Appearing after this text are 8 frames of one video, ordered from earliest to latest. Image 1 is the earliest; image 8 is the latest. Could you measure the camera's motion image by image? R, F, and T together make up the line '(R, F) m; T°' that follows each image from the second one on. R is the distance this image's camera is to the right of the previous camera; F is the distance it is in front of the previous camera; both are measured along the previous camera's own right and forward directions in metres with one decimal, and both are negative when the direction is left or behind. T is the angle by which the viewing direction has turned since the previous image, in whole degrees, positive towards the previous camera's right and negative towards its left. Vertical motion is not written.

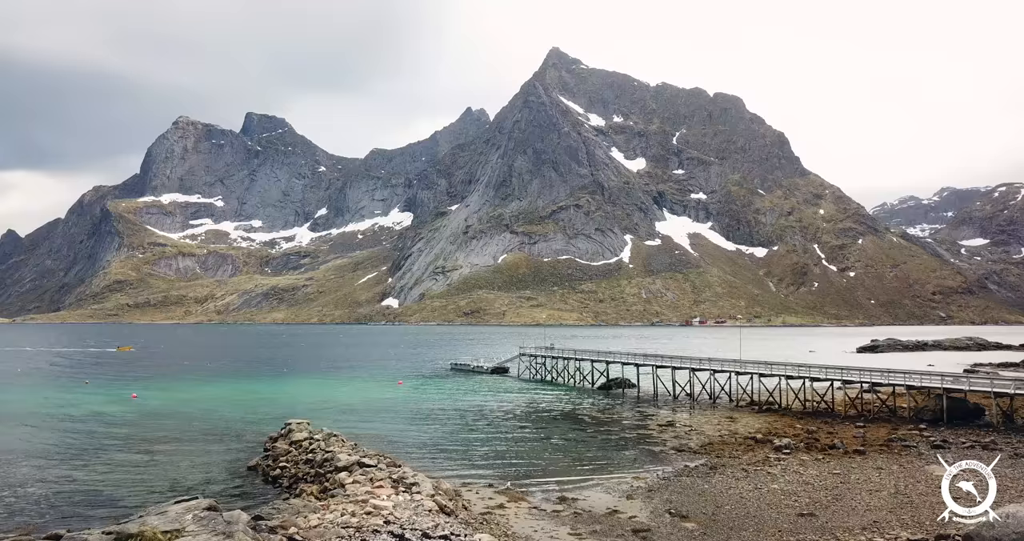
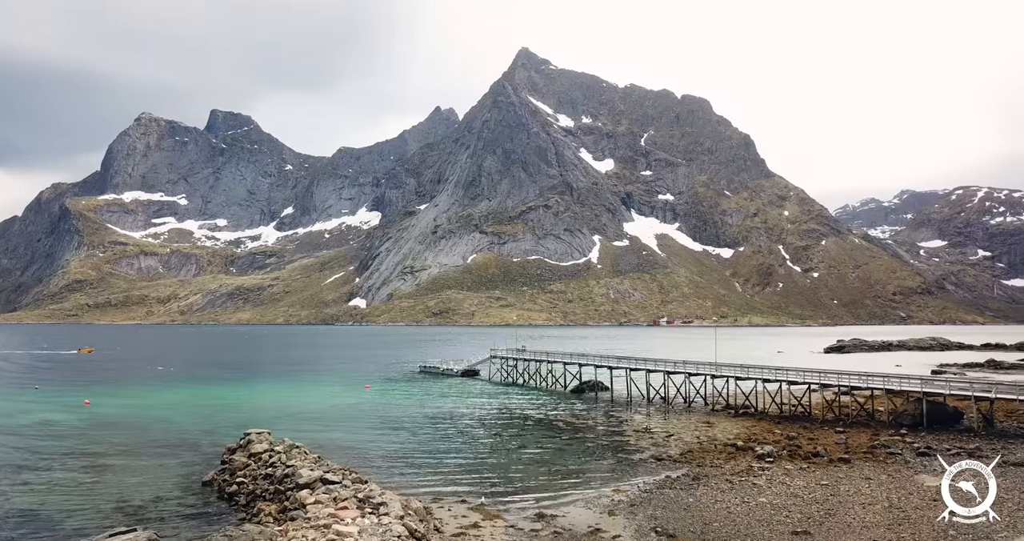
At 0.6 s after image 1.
(-0.2, +1.7) m; +2°
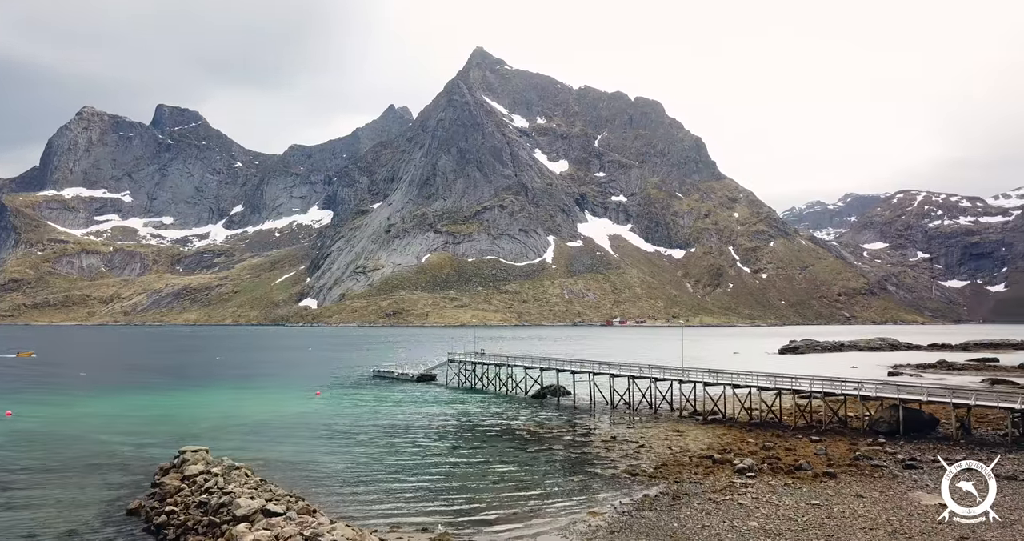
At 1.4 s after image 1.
(-0.5, +2.8) m; +3°
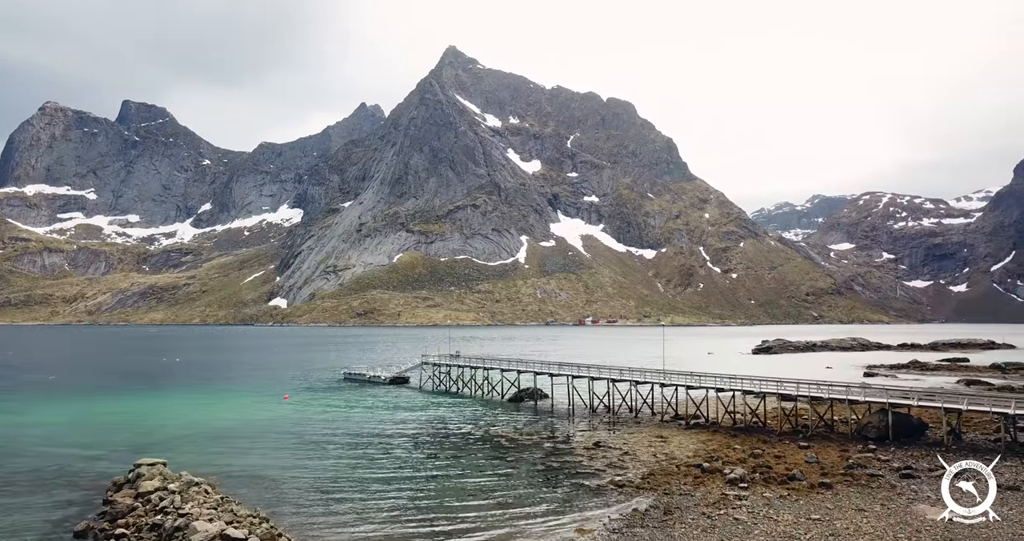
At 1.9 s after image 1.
(-0.4, +1.9) m; +2°
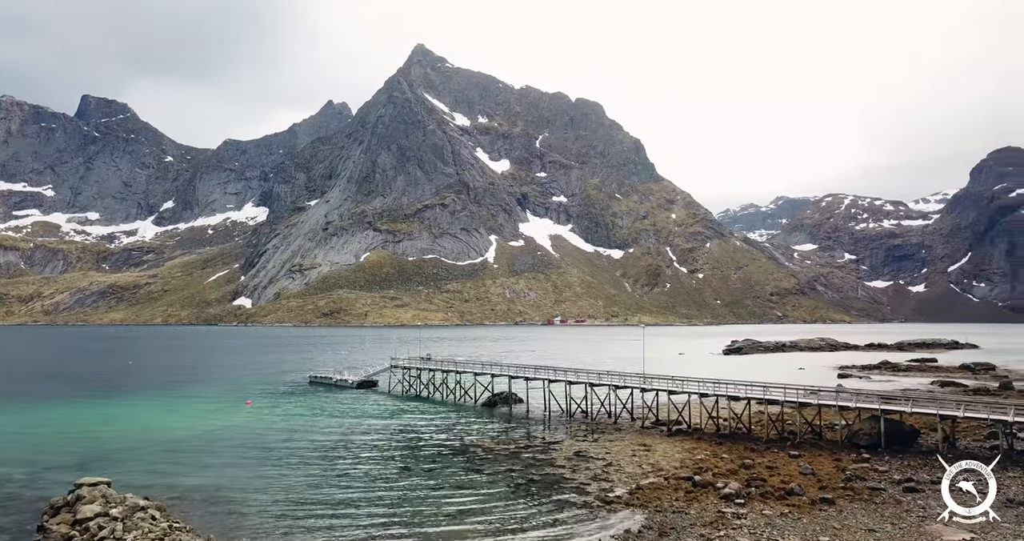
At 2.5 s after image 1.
(-0.5, +2.4) m; +2°
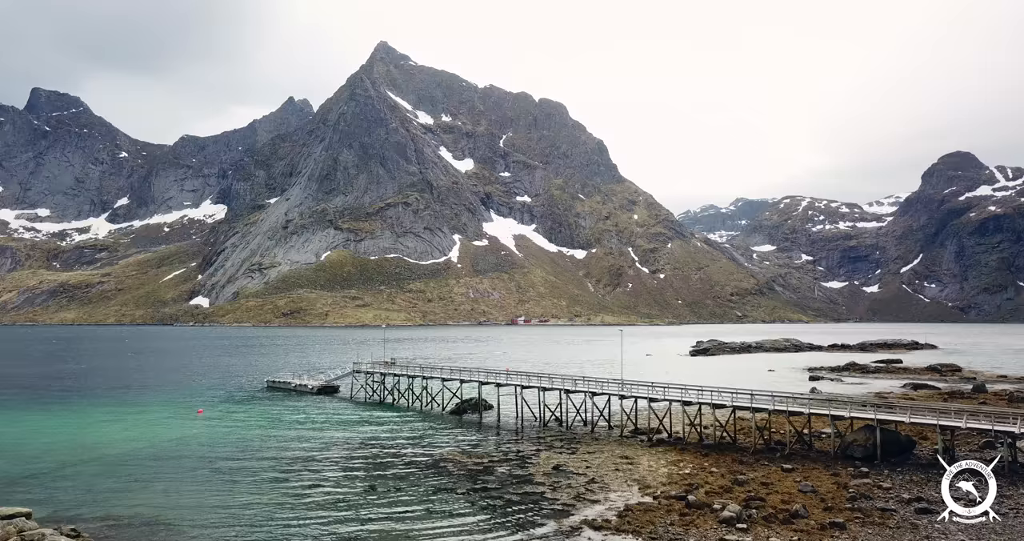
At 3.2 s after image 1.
(-0.6, +3.1) m; +3°
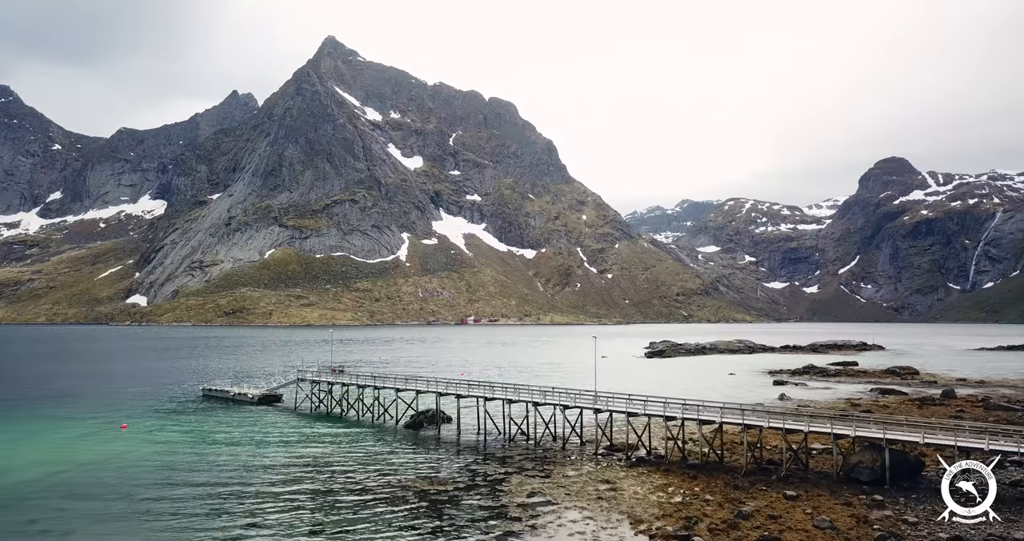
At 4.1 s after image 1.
(-1.0, +4.9) m; +4°
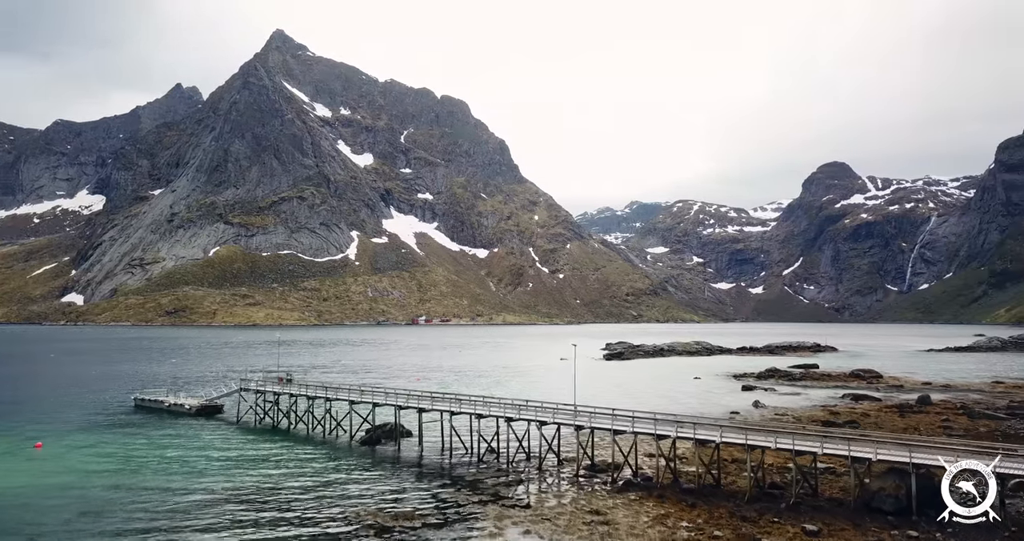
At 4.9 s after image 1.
(-1.2, +4.9) m; +4°
